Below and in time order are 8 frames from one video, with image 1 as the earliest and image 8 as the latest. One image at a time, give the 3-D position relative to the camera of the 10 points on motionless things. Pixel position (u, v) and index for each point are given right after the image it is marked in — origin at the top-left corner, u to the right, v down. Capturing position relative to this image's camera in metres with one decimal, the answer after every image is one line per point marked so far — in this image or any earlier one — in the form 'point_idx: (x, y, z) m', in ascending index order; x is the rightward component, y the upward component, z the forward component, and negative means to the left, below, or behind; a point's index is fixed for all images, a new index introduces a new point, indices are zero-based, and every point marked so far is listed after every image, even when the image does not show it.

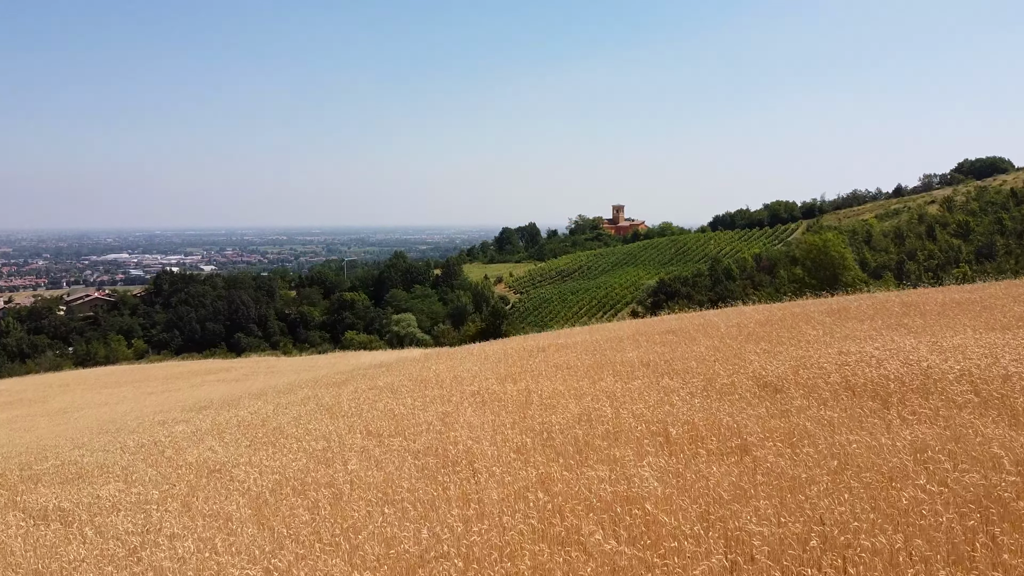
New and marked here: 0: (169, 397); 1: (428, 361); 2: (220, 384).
0: (-7.2, -2.3, +15.8) m
1: (-0.9, -0.8, +8.4) m
2: (-7.2, -2.4, +18.2) m
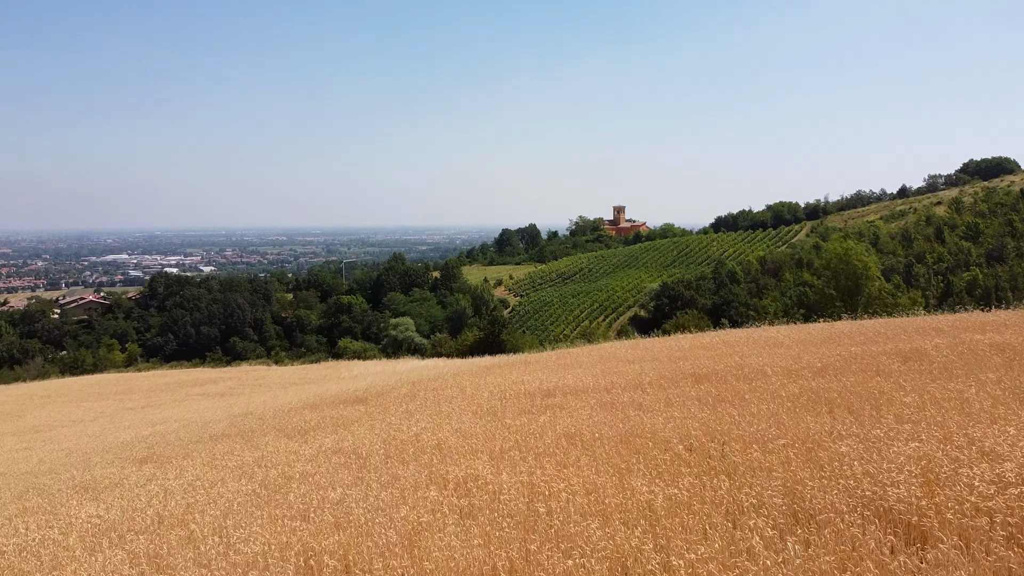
0: (-7.2, -2.5, +14.8) m
1: (-0.9, -1.0, +7.4) m
2: (-7.2, -2.6, +17.2) m
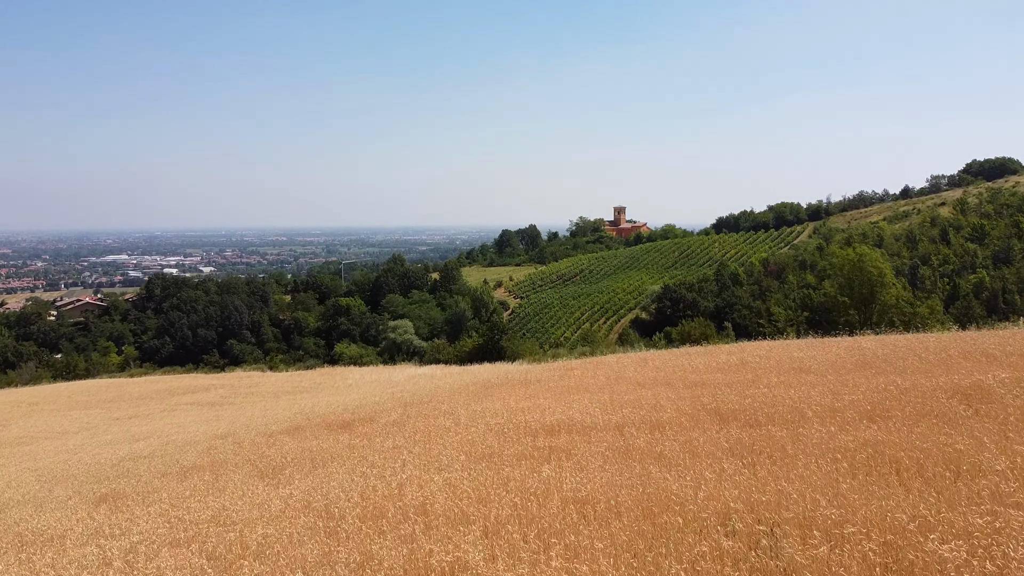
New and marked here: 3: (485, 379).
0: (-7.2, -2.7, +14.2) m
1: (-0.9, -1.1, +6.8) m
2: (-7.2, -2.7, +16.6) m
3: (-0.4, -1.2, +10.0) m
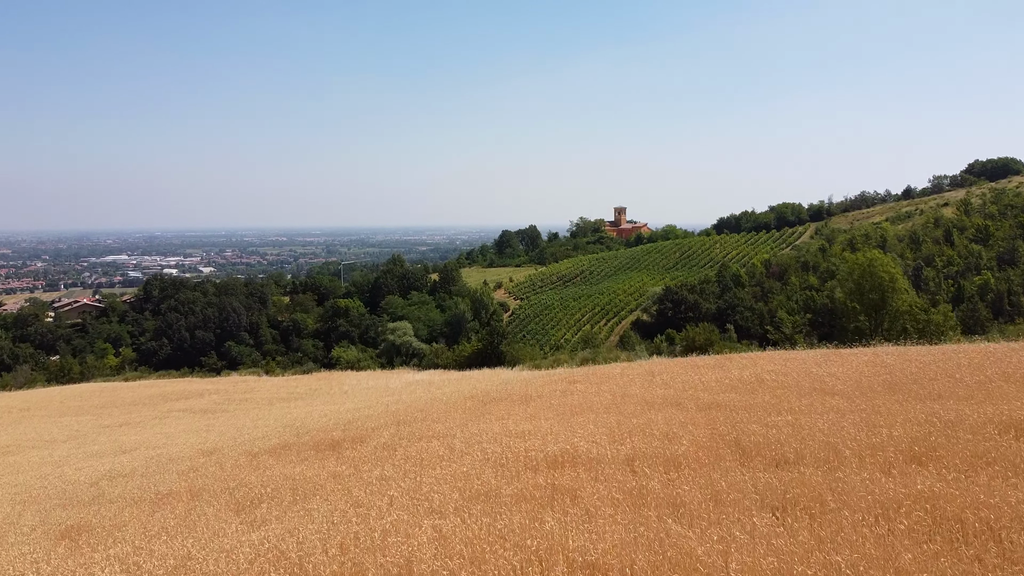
0: (-7.2, -2.8, +13.8) m
1: (-0.9, -1.2, +6.4) m
2: (-7.2, -2.8, +16.2) m
3: (-0.4, -1.3, +9.6) m
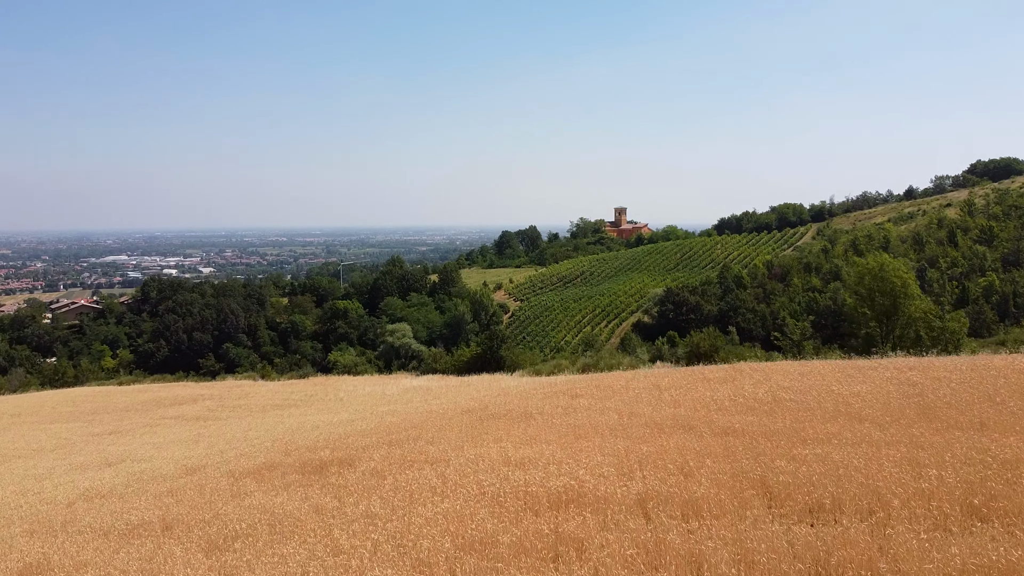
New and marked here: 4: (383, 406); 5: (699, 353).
0: (-7.2, -2.9, +13.4) m
1: (-0.9, -1.3, +6.0) m
2: (-7.2, -2.9, +15.7) m
3: (-0.4, -1.4, +9.2) m
4: (-2.3, -2.1, +13.3) m
5: (+3.9, -1.4, +15.8) m
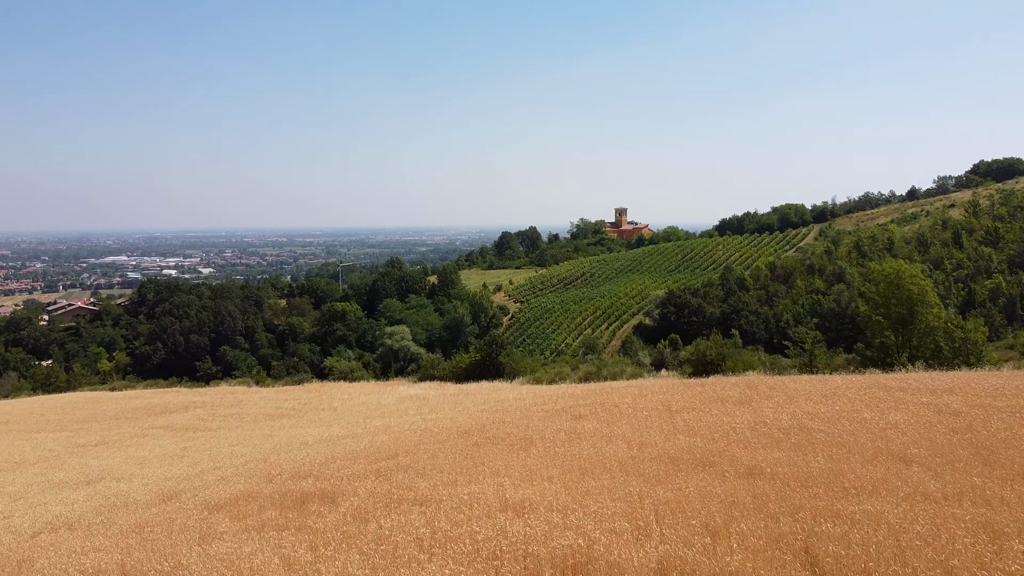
0: (-7.2, -3.0, +12.8) m
1: (-1.0, -1.5, +5.4) m
2: (-7.2, -3.1, +15.2) m
3: (-0.4, -1.5, +8.7) m
4: (-2.3, -2.2, +12.7) m
5: (+3.9, -1.5, +15.2) m
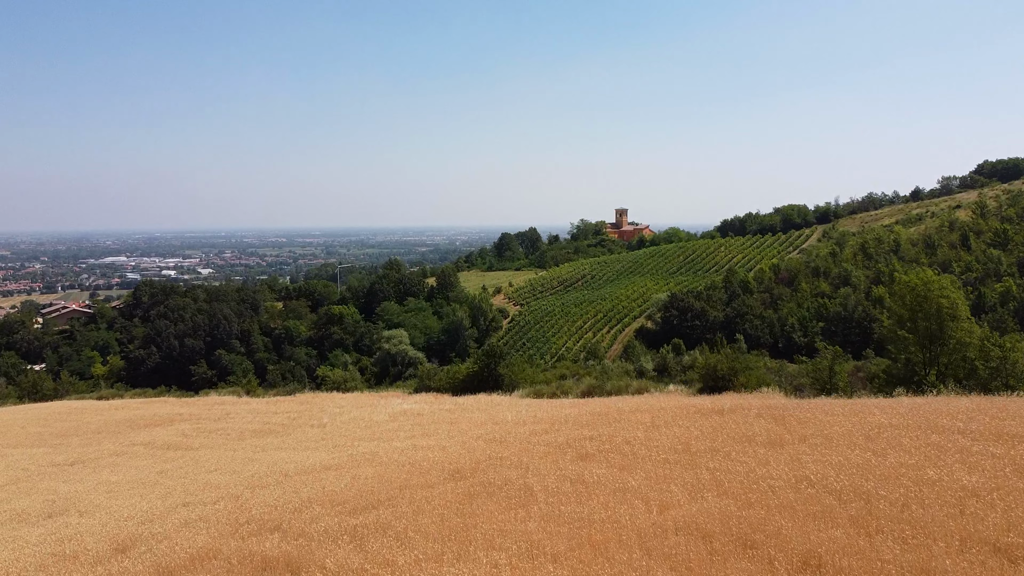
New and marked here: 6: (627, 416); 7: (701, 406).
0: (-7.2, -3.2, +12.0) m
1: (-1.0, -1.7, +4.6) m
2: (-7.2, -3.3, +14.3) m
3: (-0.4, -1.7, +7.8) m
4: (-2.3, -2.4, +11.9) m
5: (+3.9, -1.7, +14.4) m
6: (+1.4, -1.6, +9.4) m
7: (+2.4, -1.5, +9.5) m
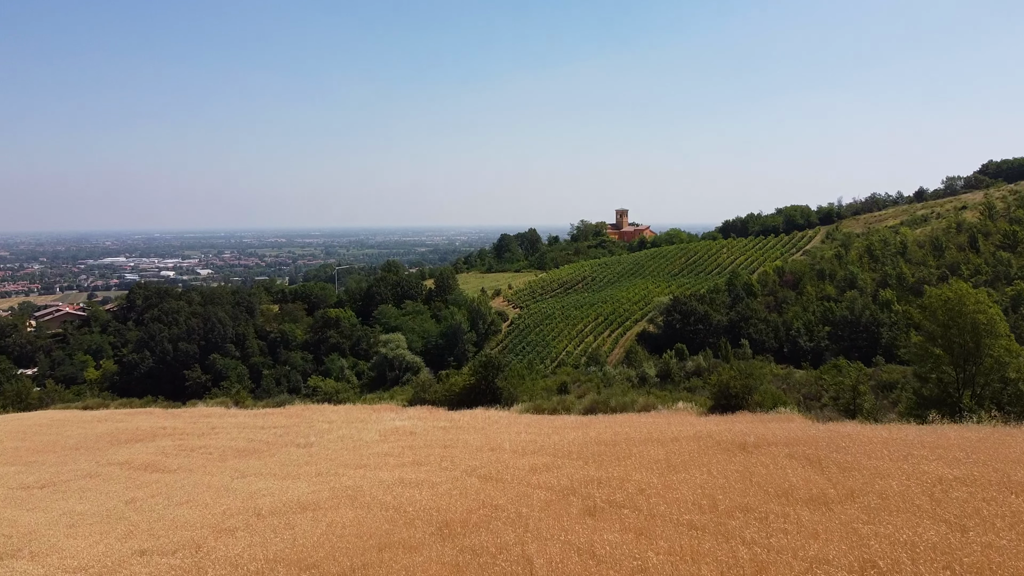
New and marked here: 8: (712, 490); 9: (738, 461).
0: (-7.3, -3.4, +11.0) m
1: (-1.0, -1.9, +3.6) m
2: (-7.2, -3.5, +13.4) m
3: (-0.4, -2.0, +6.9) m
4: (-2.3, -2.6, +10.9) m
5: (+3.9, -1.9, +13.4) m
6: (+1.4, -1.8, +8.5) m
7: (+2.4, -1.7, +8.6) m
8: (+1.6, -1.6, +6.1) m
9: (+2.1, -1.6, +7.0) m
